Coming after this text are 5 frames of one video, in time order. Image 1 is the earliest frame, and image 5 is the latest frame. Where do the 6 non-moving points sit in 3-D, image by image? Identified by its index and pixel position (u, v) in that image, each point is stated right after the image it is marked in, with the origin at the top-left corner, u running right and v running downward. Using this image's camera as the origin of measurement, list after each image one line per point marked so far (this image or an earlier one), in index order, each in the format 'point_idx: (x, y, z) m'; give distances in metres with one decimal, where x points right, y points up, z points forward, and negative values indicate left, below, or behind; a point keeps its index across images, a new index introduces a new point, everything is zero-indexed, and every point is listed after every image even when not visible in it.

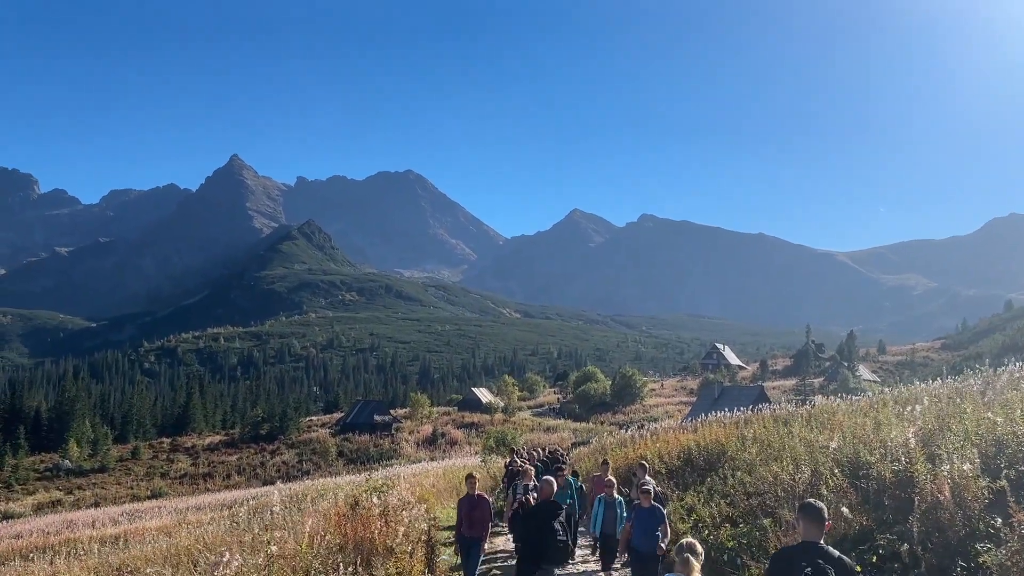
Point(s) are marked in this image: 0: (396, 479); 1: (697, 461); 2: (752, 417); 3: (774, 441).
0: (-3.0, -5.0, +16.7) m
1: (+3.6, -3.4, +12.6) m
2: (+5.2, -2.8, +13.9) m
3: (+4.4, -2.6, +10.7) m
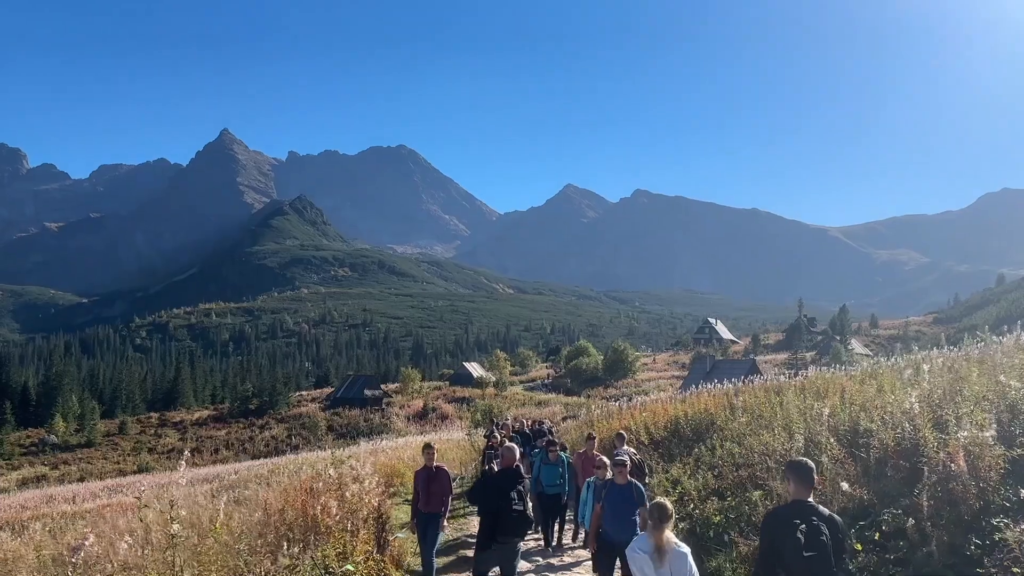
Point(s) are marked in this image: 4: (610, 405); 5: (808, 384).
0: (-3.4, -4.2, +16.0) m
1: (+3.2, -2.7, +11.9) m
2: (+4.8, -2.1, +13.3) m
3: (+4.0, -1.9, +10.0) m
4: (+3.0, -3.5, +19.1) m
5: (+5.4, -1.8, +11.6) m
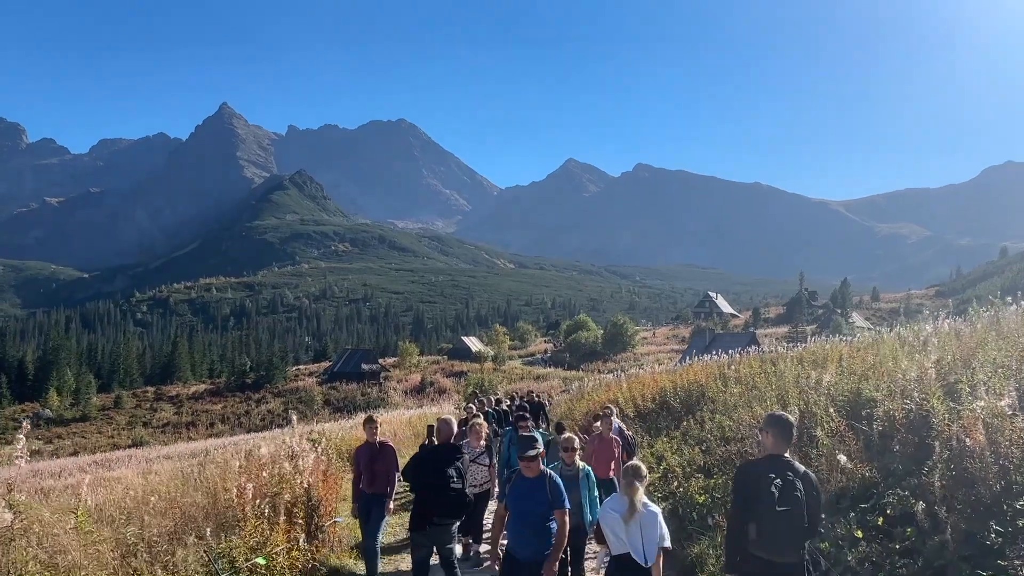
0: (-3.8, -3.4, +15.3) m
1: (+2.8, -2.0, +11.2) m
2: (+4.4, -1.4, +12.5) m
3: (+3.6, -1.4, +9.2) m
4: (+2.6, -2.6, +18.4) m
5: (+5.0, -1.1, +10.9) m
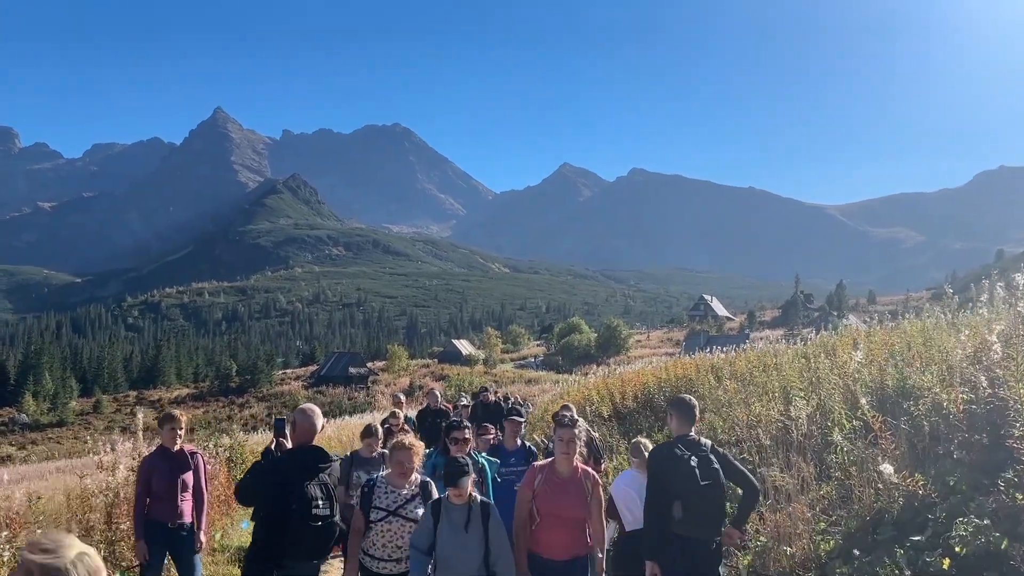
0: (-4.5, -3.1, +13.7) m
1: (+2.2, -1.7, +9.6) m
2: (+3.8, -1.1, +11.0) m
3: (+3.0, -1.0, +7.7) m
4: (+1.9, -2.3, +16.8) m
5: (+4.4, -0.8, +9.3) m
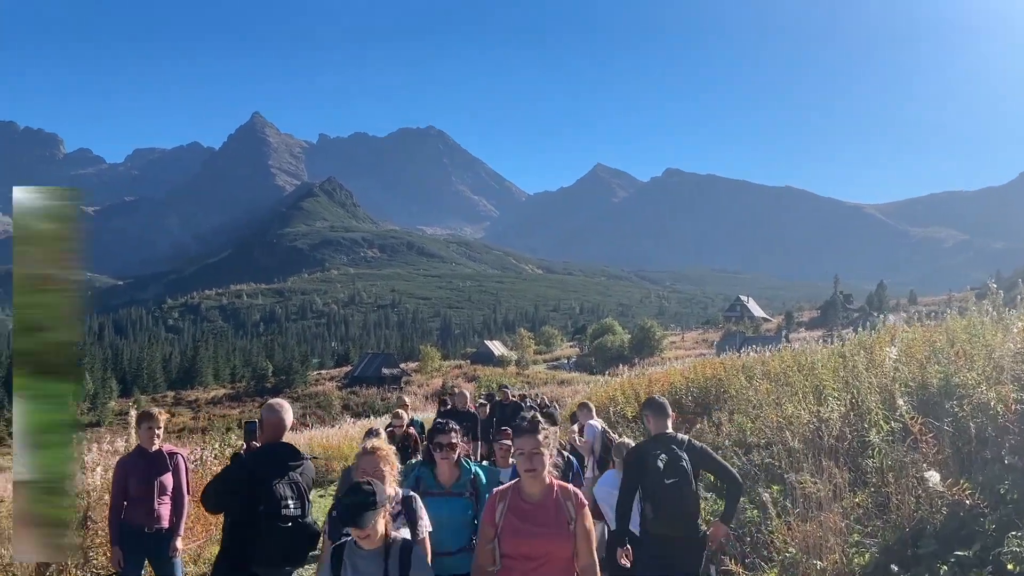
0: (-3.9, -3.1, +13.7) m
1: (+2.5, -1.7, +9.3) m
2: (+4.2, -1.0, +10.5) m
3: (+3.2, -1.0, +7.3) m
4: (+2.6, -2.3, +16.5) m
5: (+4.7, -0.8, +8.9) m
